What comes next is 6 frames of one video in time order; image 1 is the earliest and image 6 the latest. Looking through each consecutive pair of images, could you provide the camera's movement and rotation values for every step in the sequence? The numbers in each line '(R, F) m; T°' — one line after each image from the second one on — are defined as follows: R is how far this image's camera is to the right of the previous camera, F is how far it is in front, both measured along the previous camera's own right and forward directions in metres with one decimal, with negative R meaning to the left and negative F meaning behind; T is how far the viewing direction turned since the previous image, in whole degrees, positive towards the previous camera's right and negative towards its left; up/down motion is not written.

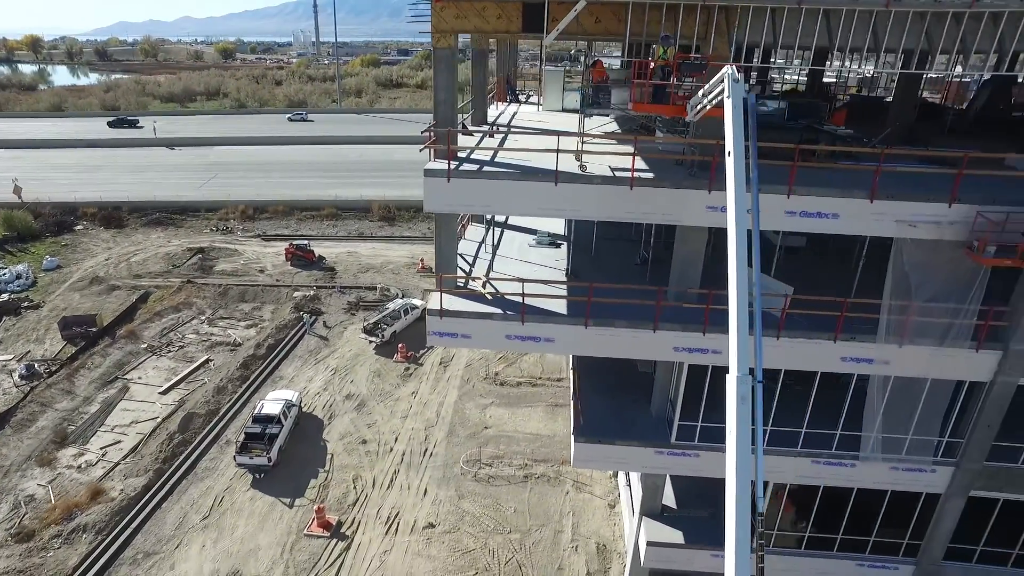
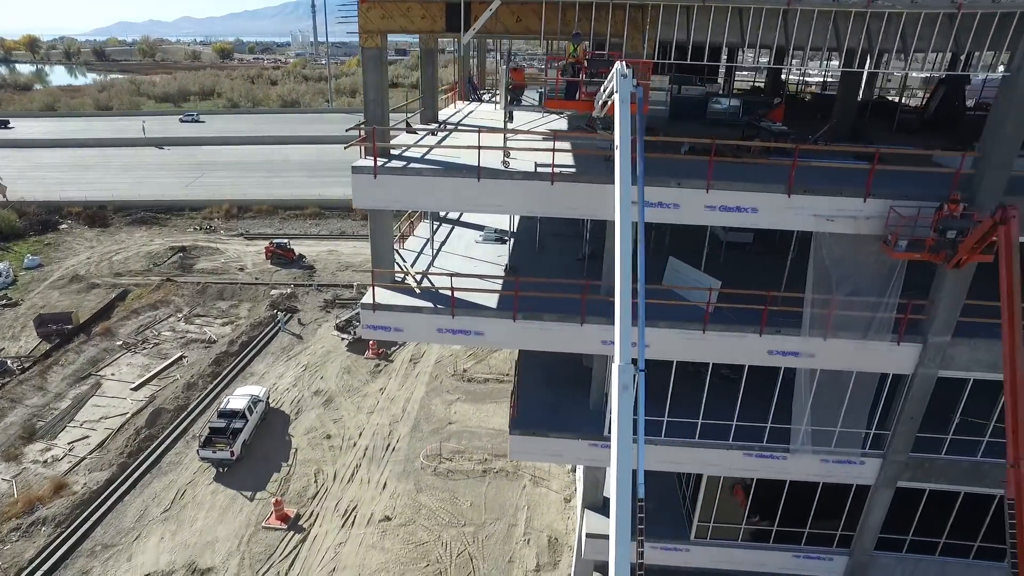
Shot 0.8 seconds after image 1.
(+1.3, -0.2) m; 0°
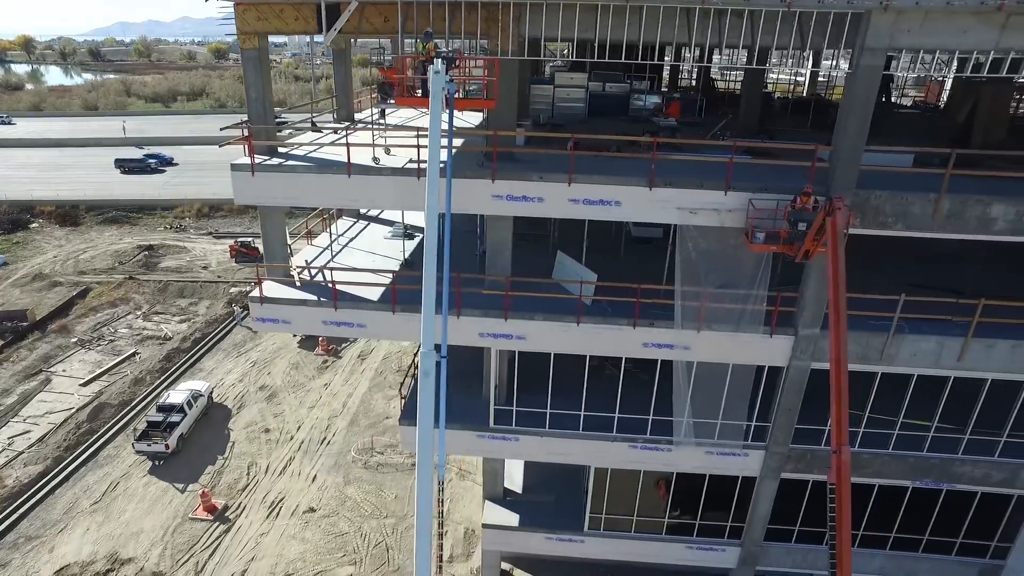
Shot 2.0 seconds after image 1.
(+2.2, -0.3) m; 0°
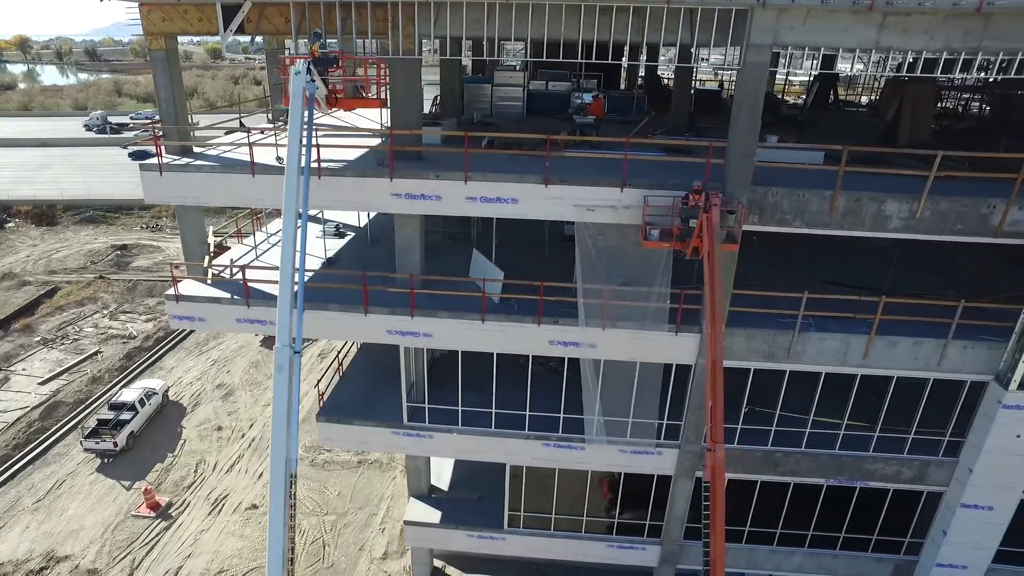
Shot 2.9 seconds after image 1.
(+1.7, -0.1) m; 0°
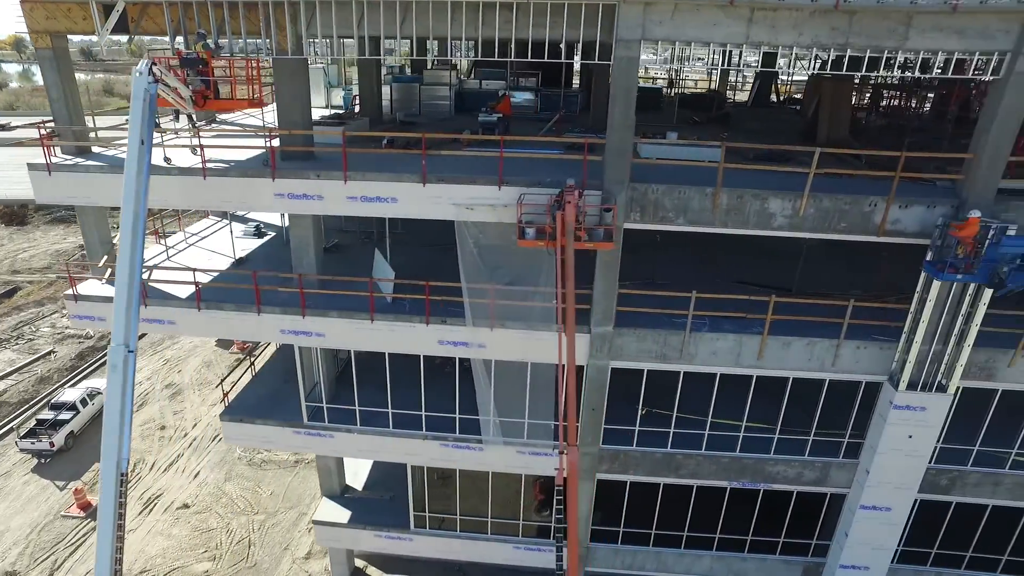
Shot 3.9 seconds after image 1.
(+2.0, +0.1) m; 0°
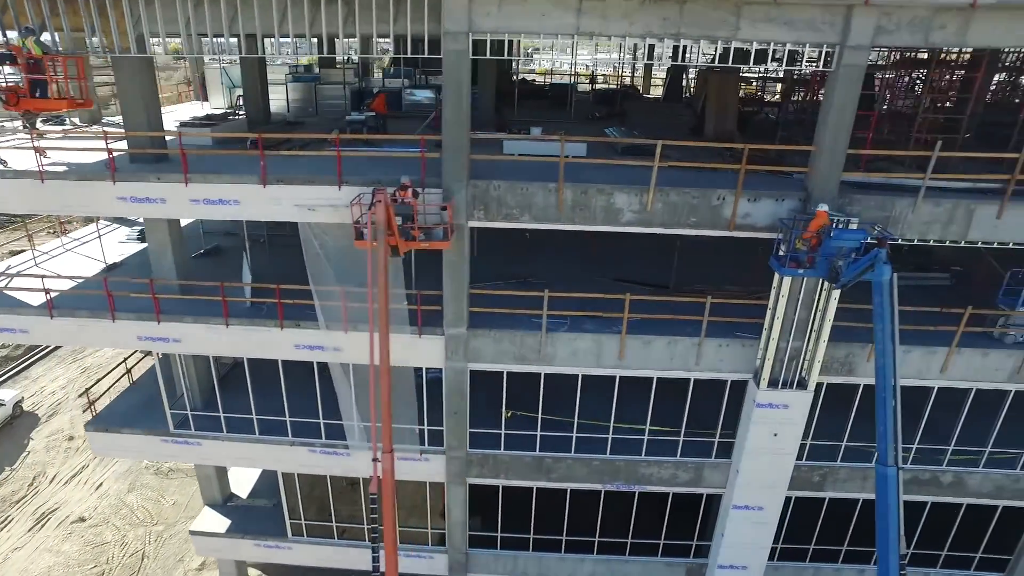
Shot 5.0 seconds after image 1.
(+2.1, +0.3) m; +1°
